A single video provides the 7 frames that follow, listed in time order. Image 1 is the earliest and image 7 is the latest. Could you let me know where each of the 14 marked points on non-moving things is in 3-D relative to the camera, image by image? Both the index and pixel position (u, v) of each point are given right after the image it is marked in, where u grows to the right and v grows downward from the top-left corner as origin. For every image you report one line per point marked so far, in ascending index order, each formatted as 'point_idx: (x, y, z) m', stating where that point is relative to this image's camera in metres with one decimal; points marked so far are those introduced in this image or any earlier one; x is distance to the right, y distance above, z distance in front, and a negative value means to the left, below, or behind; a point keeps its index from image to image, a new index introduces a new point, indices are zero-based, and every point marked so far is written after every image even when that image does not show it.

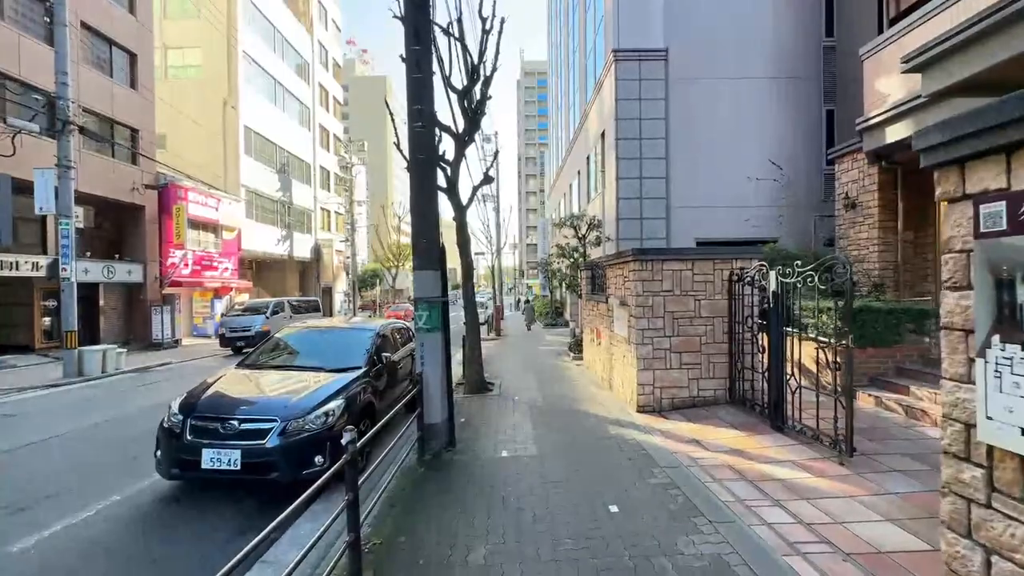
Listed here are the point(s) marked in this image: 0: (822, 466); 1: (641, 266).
0: (+3.9, -2.3, +5.4) m
1: (+2.5, +0.4, +8.3) m
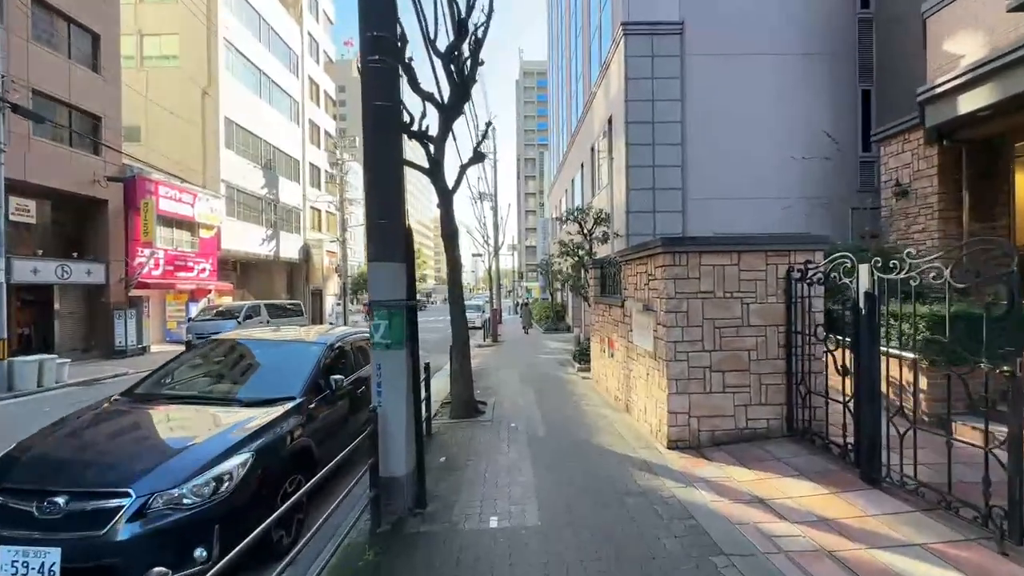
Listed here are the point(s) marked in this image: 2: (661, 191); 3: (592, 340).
0: (+3.8, -2.2, +3.6) m
1: (+2.4, +0.4, +6.4) m
2: (+5.1, +3.4, +14.9) m
3: (+2.3, -1.5, +12.4) m
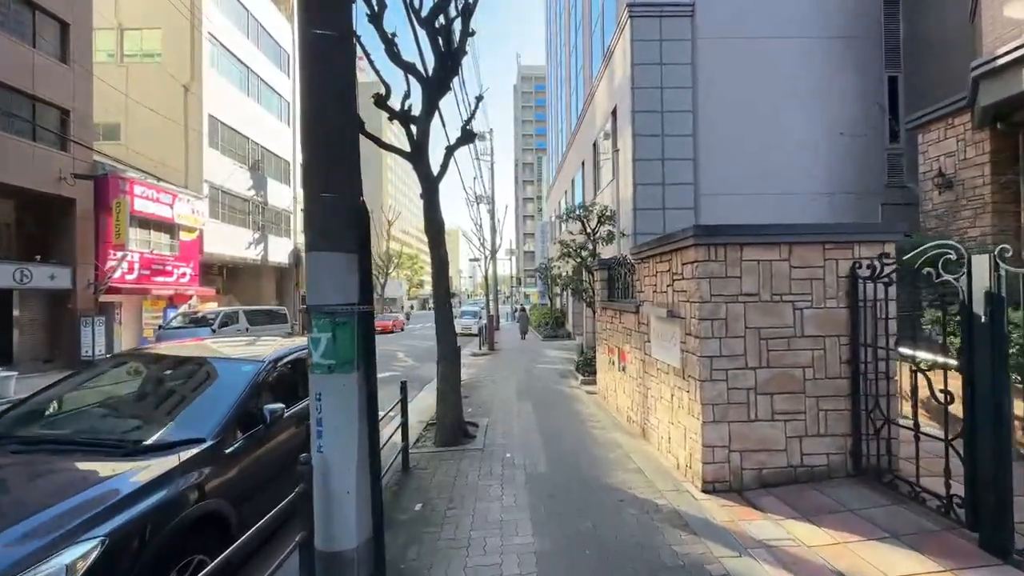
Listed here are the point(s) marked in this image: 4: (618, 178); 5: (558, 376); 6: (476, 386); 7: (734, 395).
0: (+3.8, -2.2, +2.2) m
1: (+2.3, +0.4, +5.1) m
2: (+5.0, +3.2, +13.6) m
3: (+2.2, -1.6, +11.0) m
4: (+3.6, +3.8, +14.8) m
5: (+1.5, -2.8, +13.8) m
6: (-1.0, -2.9, +12.8) m
7: (+2.6, -1.3, +5.1) m
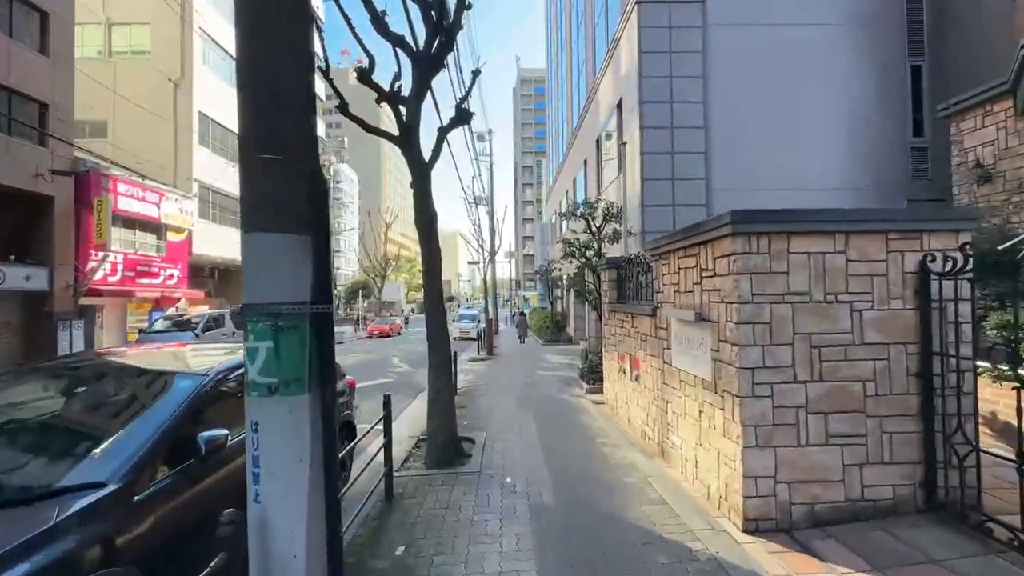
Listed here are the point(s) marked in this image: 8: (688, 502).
0: (+3.8, -2.2, +1.4) m
1: (+2.4, +0.4, +4.3) m
2: (+5.0, +3.2, +12.8) m
3: (+2.2, -1.6, +10.2) m
4: (+3.6, +3.7, +14.0) m
5: (+1.5, -2.9, +13.0) m
6: (-1.0, -3.0, +11.9) m
7: (+2.6, -1.2, +4.2) m
8: (+2.0, -2.4, +4.9) m
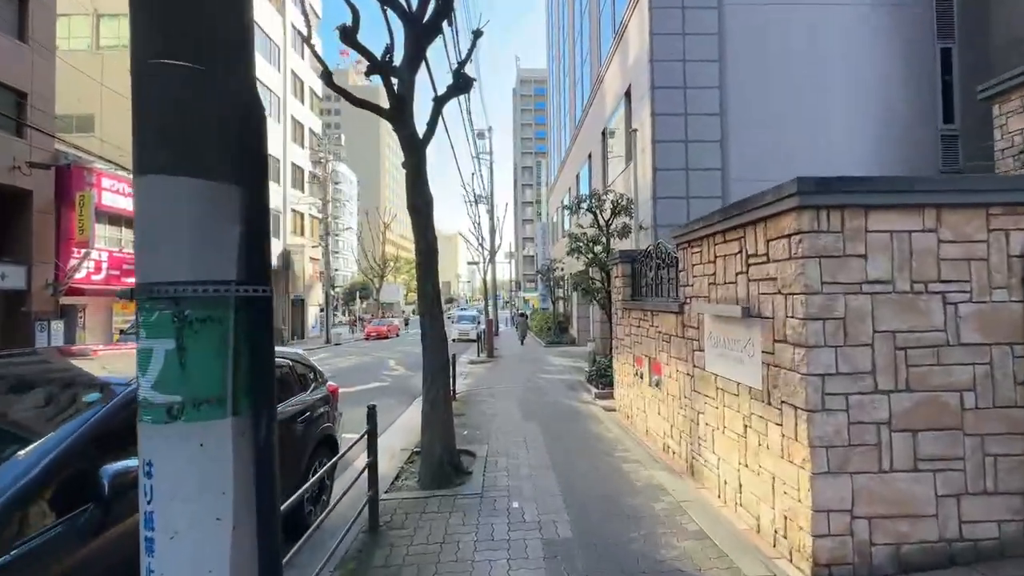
0: (+3.9, -2.1, +0.5) m
1: (+2.4, +0.5, +3.5) m
2: (+5.1, +3.2, +12.0) m
3: (+2.3, -1.6, +9.3) m
4: (+3.7, +3.8, +13.2) m
5: (+1.6, -2.8, +12.1) m
6: (-1.0, -2.9, +11.1) m
7: (+2.7, -1.1, +3.4) m
8: (+2.1, -2.3, +4.1) m
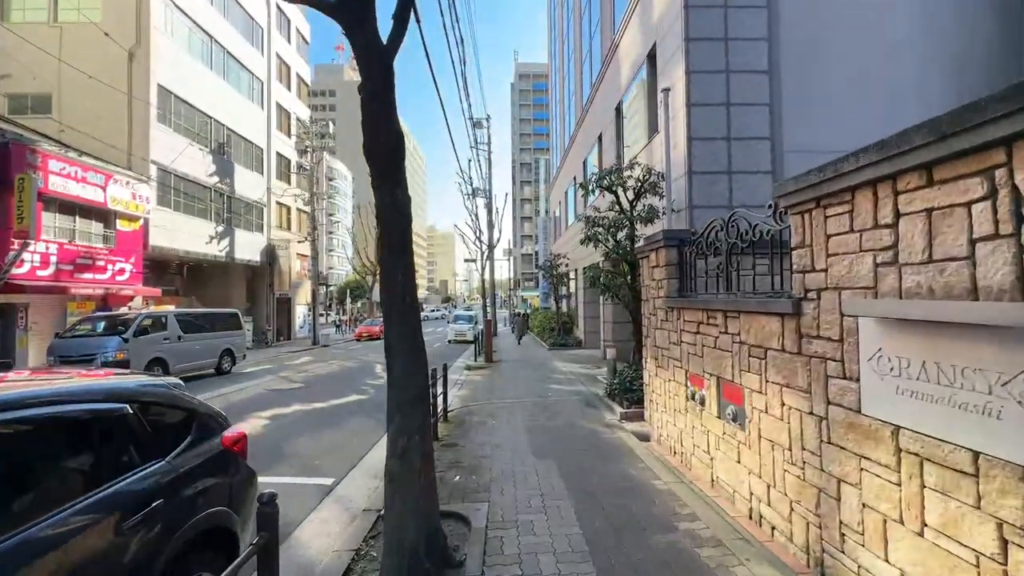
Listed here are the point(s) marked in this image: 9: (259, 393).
0: (+4.1, -2.0, -1.6) m
1: (+2.6, +0.6, +1.3) m
2: (+5.2, +3.4, +9.8) m
3: (+2.4, -1.4, +7.2) m
4: (+3.8, +3.9, +11.0) m
5: (+1.7, -2.7, +10.0) m
6: (-0.9, -2.8, +8.9) m
7: (+2.9, -1.0, +1.2) m
8: (+2.2, -2.2, +1.9) m
9: (-7.4, -3.1, +12.6) m
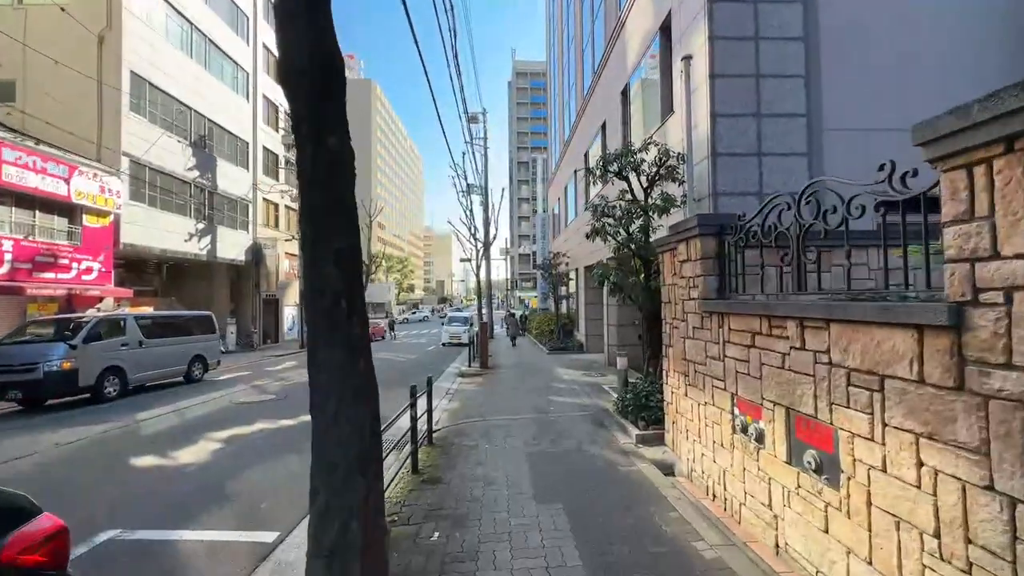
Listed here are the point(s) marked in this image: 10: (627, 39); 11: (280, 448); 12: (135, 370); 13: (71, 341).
0: (+4.1, -1.9, -3.0) m
1: (+2.6, +0.6, 0.0) m
2: (+5.1, +3.4, +8.5) m
3: (+2.4, -1.4, +5.8) m
4: (+3.7, +3.9, +9.7) m
5: (+1.6, -2.7, +8.6) m
6: (-0.9, -2.8, +7.5) m
7: (+2.8, -1.0, -0.1) m
8: (+2.2, -2.2, +0.6) m
9: (-7.5, -3.1, +11.2) m
10: (+3.6, +8.0, +13.9) m
11: (-4.3, -3.0, +7.9) m
12: (-11.7, -2.5, +13.4) m
13: (-12.4, -1.5, +12.4) m
